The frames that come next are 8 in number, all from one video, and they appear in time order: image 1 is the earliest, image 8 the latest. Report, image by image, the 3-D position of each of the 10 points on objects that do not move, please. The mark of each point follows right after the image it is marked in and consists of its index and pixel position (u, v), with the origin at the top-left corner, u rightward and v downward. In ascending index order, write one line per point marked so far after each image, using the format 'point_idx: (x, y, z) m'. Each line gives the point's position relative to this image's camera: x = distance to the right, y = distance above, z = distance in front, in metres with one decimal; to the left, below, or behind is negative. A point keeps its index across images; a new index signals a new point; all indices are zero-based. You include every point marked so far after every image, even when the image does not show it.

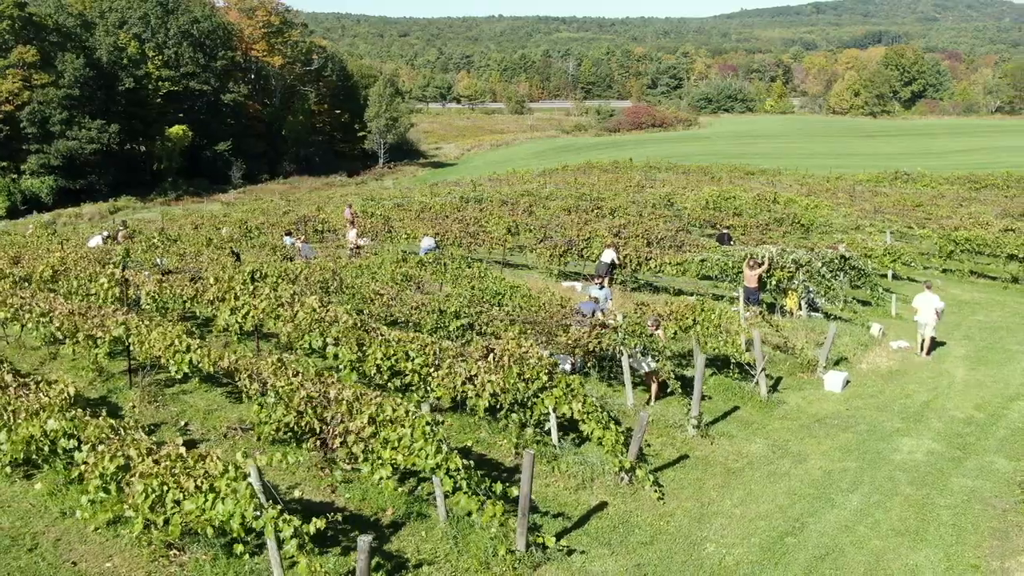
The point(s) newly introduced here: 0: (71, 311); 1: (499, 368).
0: (-7.4, -0.4, +15.6) m
1: (-0.1, -1.1, +12.8) m
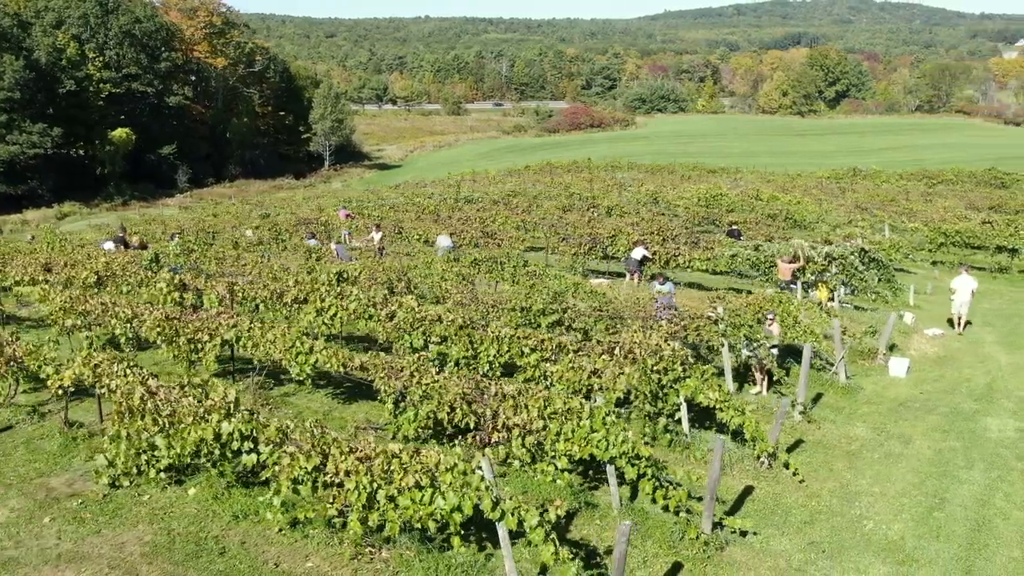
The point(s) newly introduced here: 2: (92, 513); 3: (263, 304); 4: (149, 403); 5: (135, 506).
0: (-5.7, -0.4, +15.4) m
1: (+1.8, -1.0, +13.2) m
2: (-5.0, -2.7, +10.9) m
3: (-4.7, -0.3, +17.5) m
4: (-4.5, -1.4, +11.4) m
5: (-4.5, -2.6, +11.0) m
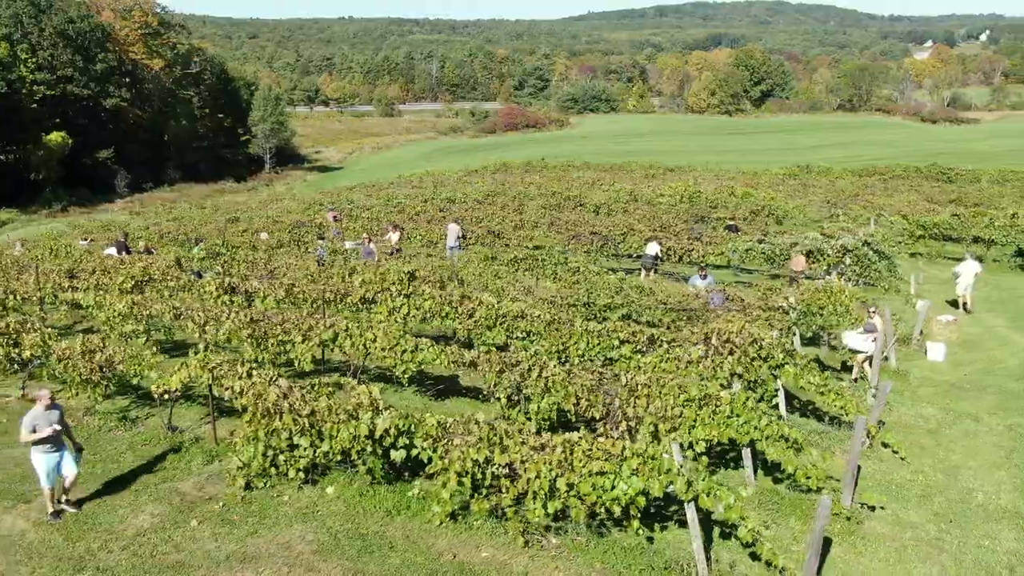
0: (-4.4, -0.5, +15.3) m
1: (+3.3, -0.9, +13.7) m
2: (-3.2, -2.7, +10.9) m
3: (-3.5, -0.3, +17.5) m
4: (-2.8, -1.4, +11.5) m
5: (-2.8, -2.6, +11.0) m
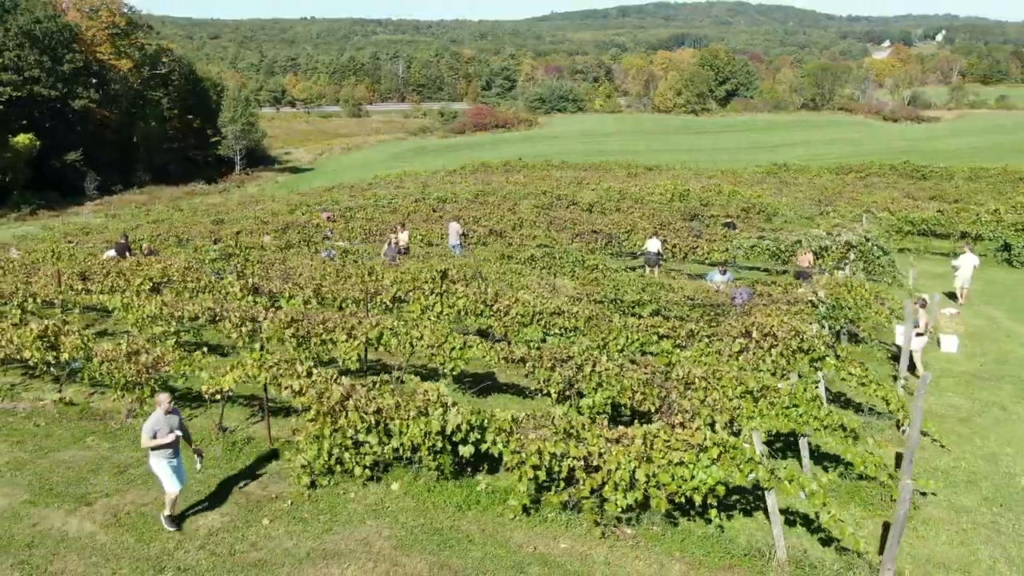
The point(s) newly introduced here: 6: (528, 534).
0: (-3.8, -0.5, +15.3) m
1: (+4.0, -0.8, +14.0) m
2: (-2.4, -2.7, +11.0) m
3: (-3.0, -0.3, +17.5) m
4: (-2.0, -1.4, +11.5) m
5: (-1.9, -2.6, +11.1) m
6: (+0.2, -2.8, +10.4) m
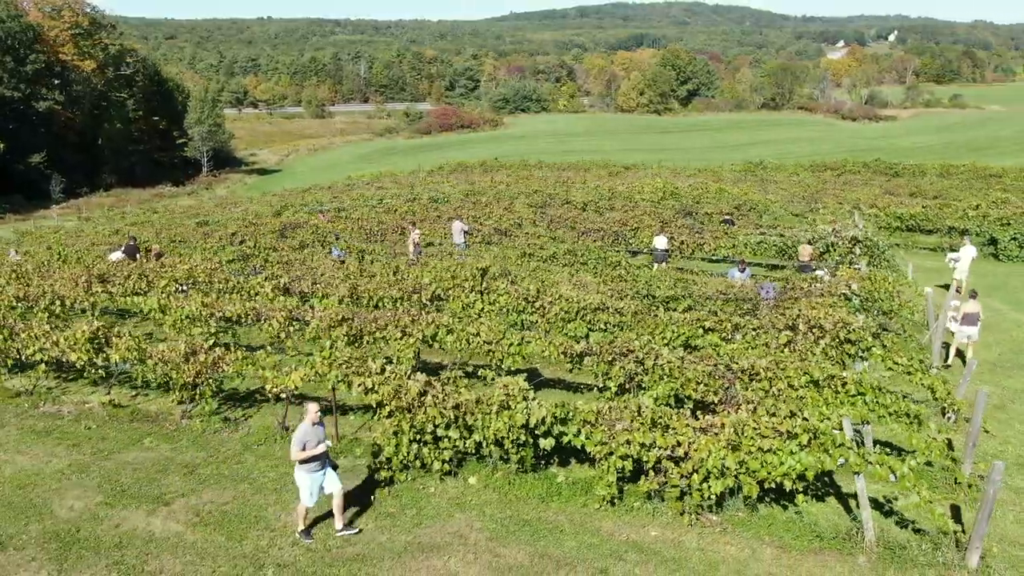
0: (-3.0, -0.5, +15.3) m
1: (+4.8, -0.7, +14.4) m
2: (-1.4, -2.6, +11.1) m
3: (-2.3, -0.3, +17.6) m
4: (-1.0, -1.4, +11.7) m
5: (-1.0, -2.6, +11.3) m
6: (+1.2, -2.7, +10.6) m
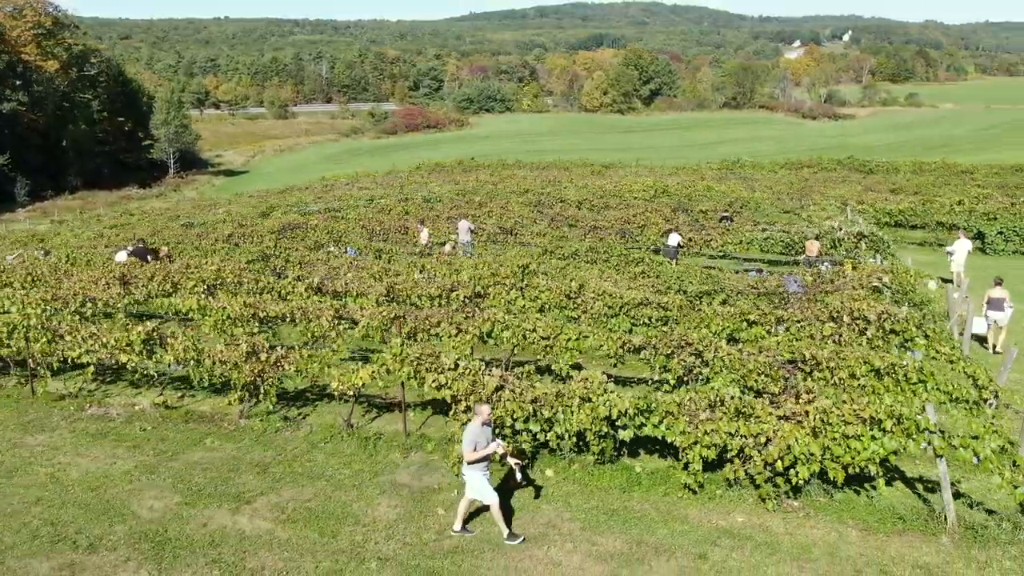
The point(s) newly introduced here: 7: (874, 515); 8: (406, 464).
0: (-2.2, -0.4, +15.4) m
1: (+5.7, -0.6, +14.8) m
2: (-0.4, -2.6, +11.2) m
3: (-1.6, -0.3, +17.7) m
4: (0.0, -1.3, +11.8) m
5: (+0.1, -2.5, +11.4) m
6: (+2.2, -2.6, +10.9) m
7: (+4.2, -2.7, +10.7) m
8: (-1.5, -2.4, +12.3) m
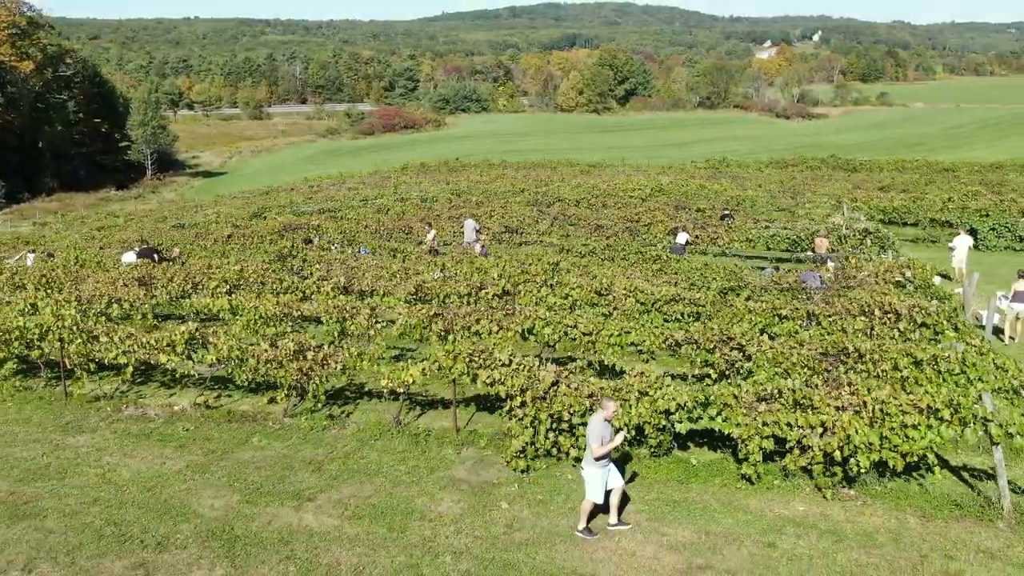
0: (-1.5, -0.4, +15.5) m
1: (+6.3, -0.5, +15.1) m
2: (+0.4, -2.6, +11.4) m
3: (-1.0, -0.2, +17.8) m
4: (+0.7, -1.3, +12.0) m
5: (+0.8, -2.5, +11.6) m
6: (+3.0, -2.6, +11.1) m
7: (+5.0, -2.6, +11.0) m
8: (-0.8, -2.3, +12.4) m
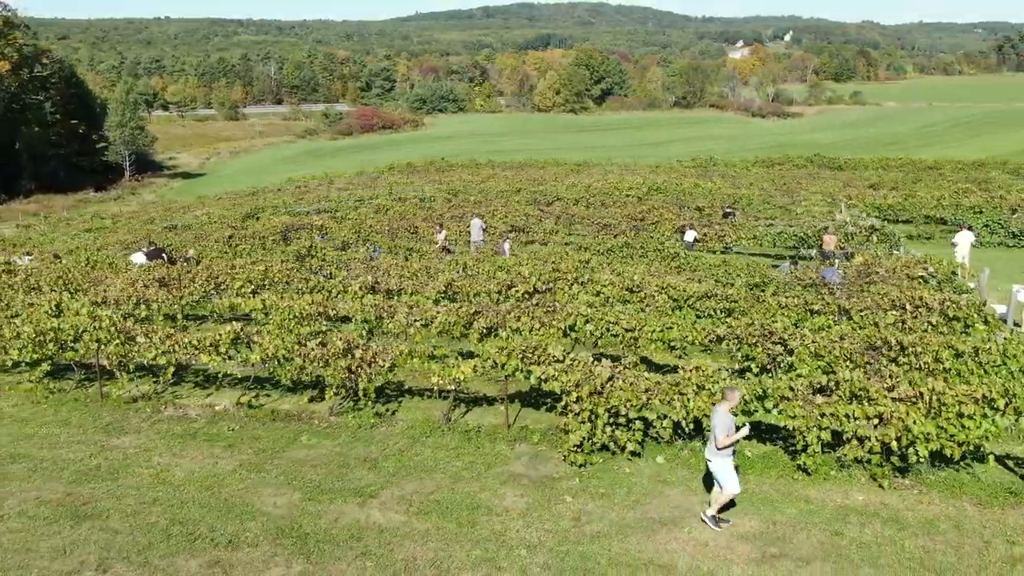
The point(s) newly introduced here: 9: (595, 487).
0: (-0.9, -0.4, +15.6) m
1: (+6.9, -0.4, +15.5) m
2: (+1.1, -2.5, +11.5) m
3: (-0.5, -0.2, +17.9) m
4: (+1.4, -1.2, +12.2) m
5: (+1.6, -2.4, +11.7) m
6: (+3.8, -2.5, +11.3) m
7: (+5.8, -2.5, +11.3) m
8: (-0.1, -2.3, +12.5) m
9: (+1.1, -2.5, +11.6) m
